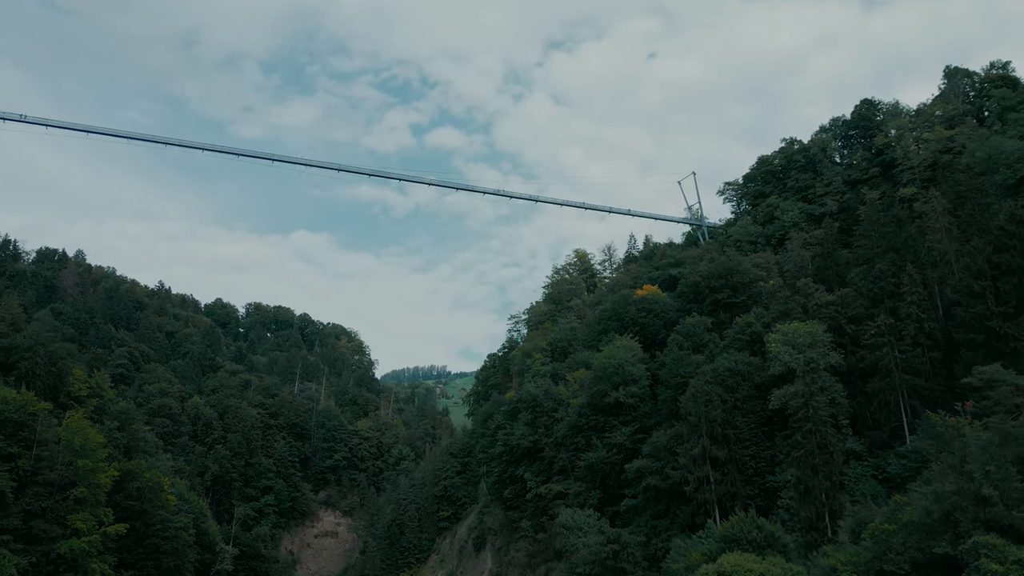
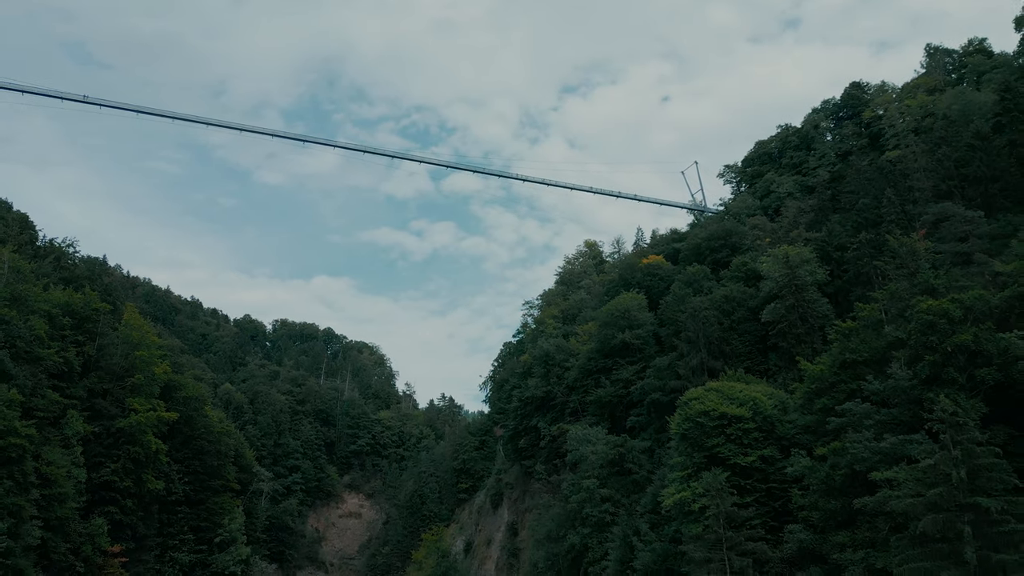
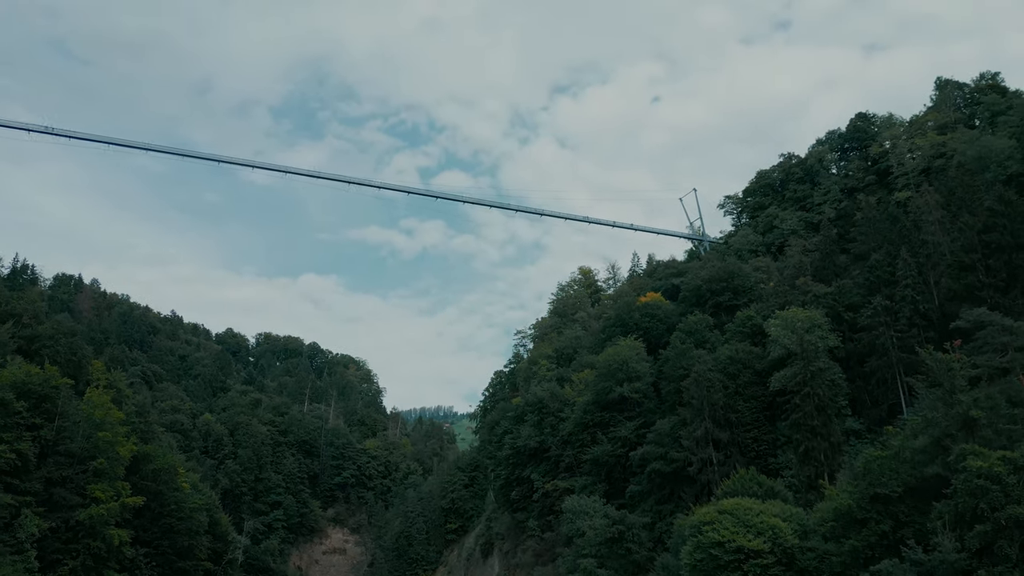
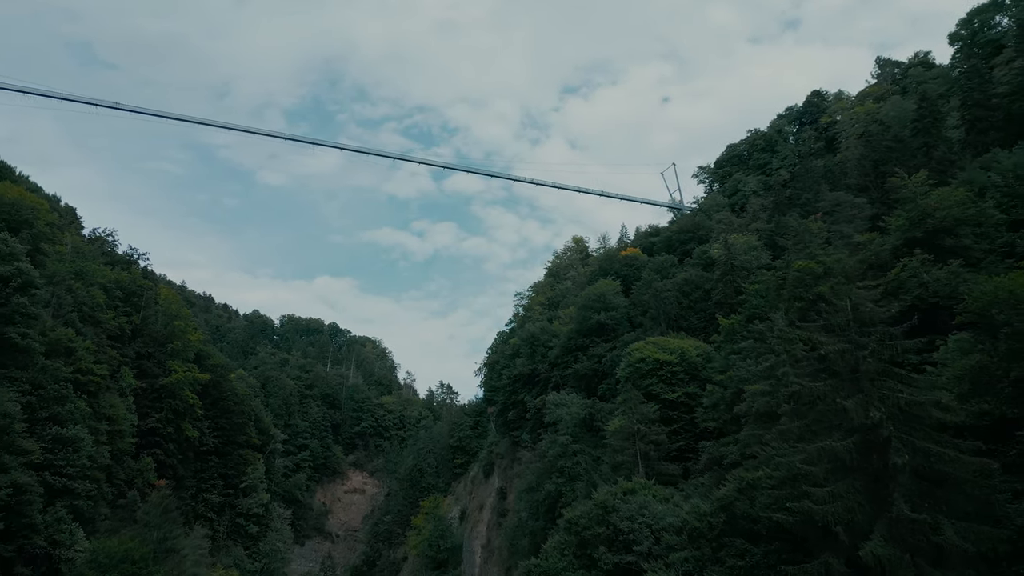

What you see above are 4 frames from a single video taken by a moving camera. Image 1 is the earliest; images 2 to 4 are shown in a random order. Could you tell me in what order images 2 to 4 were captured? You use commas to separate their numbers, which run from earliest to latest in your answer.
3, 2, 4
